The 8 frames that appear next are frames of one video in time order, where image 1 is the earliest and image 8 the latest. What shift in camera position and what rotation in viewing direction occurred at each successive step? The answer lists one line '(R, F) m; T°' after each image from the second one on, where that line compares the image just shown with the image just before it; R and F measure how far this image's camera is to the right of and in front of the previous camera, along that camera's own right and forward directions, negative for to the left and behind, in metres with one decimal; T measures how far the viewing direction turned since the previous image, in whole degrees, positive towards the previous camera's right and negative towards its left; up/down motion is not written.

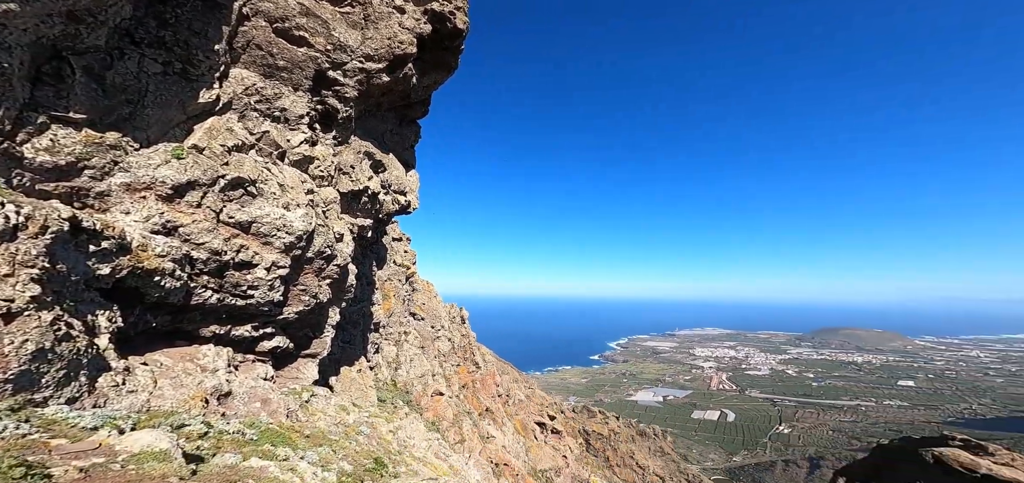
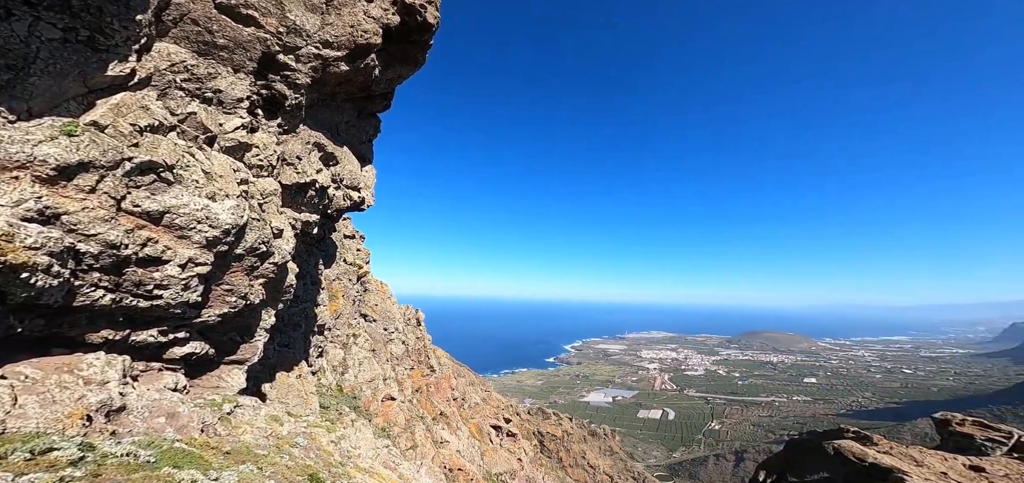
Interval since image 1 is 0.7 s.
(+0.3, +0.6) m; +5°
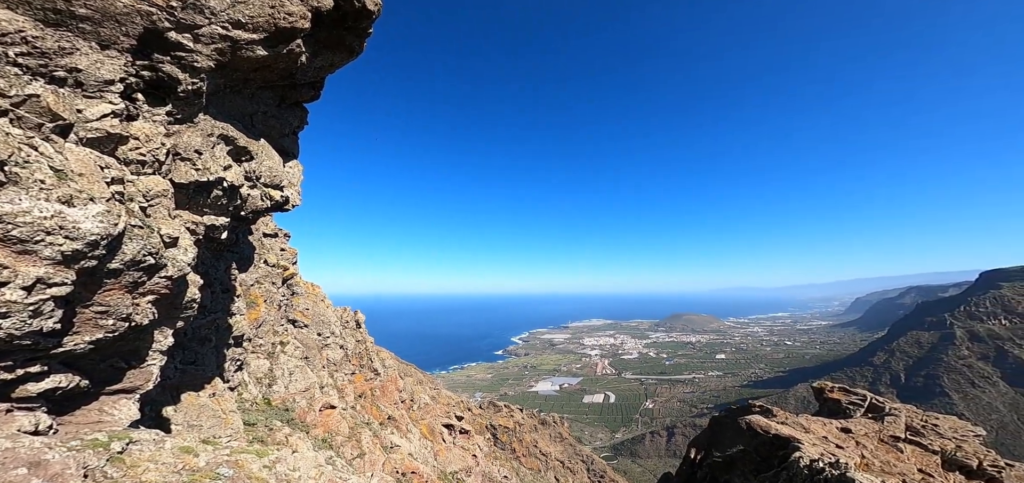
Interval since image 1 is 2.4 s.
(+0.4, +0.6) m; +7°
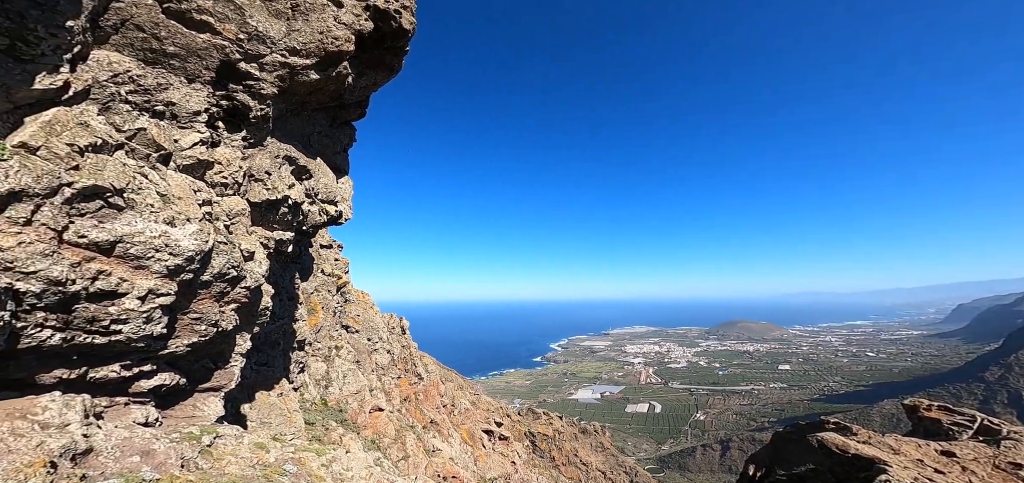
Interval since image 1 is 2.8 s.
(-0.4, -0.4) m; -5°
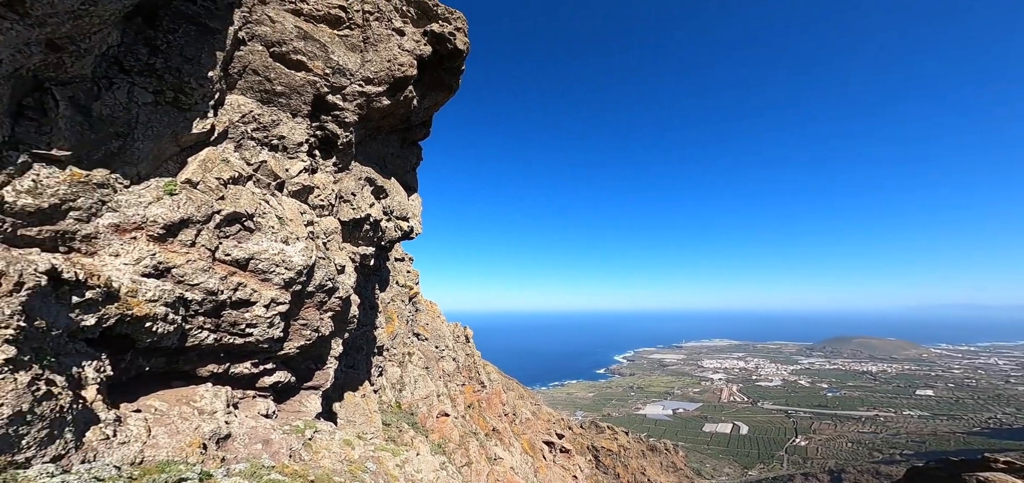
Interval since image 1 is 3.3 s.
(-0.3, -0.6) m; -7°
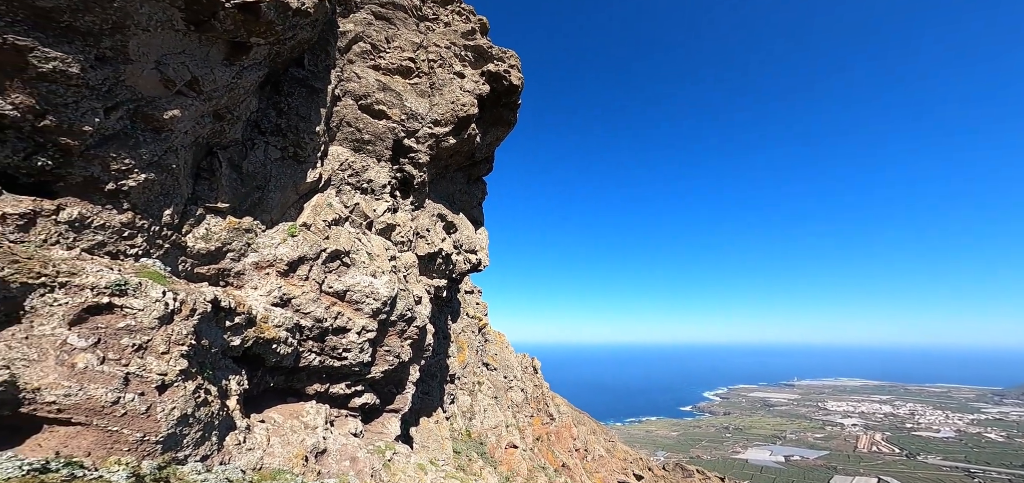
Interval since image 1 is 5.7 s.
(-0.1, -0.5) m; -8°
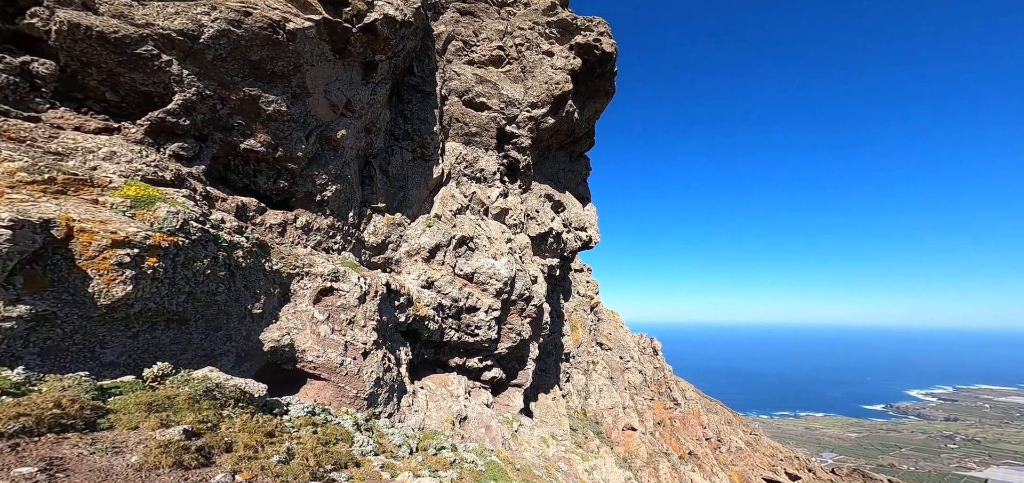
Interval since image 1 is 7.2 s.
(-0.3, -0.2) m; -14°
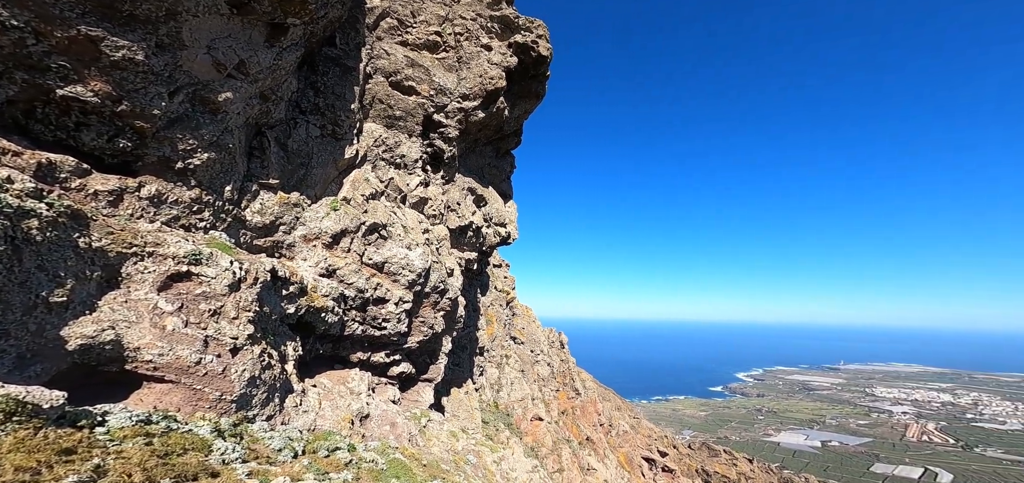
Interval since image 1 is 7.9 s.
(0.0, +0.2) m; +11°
